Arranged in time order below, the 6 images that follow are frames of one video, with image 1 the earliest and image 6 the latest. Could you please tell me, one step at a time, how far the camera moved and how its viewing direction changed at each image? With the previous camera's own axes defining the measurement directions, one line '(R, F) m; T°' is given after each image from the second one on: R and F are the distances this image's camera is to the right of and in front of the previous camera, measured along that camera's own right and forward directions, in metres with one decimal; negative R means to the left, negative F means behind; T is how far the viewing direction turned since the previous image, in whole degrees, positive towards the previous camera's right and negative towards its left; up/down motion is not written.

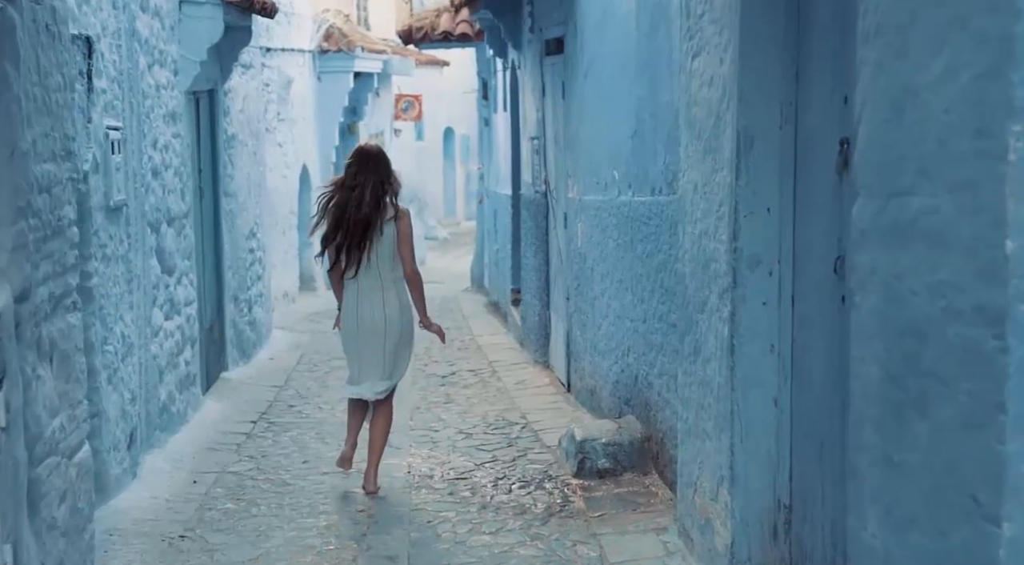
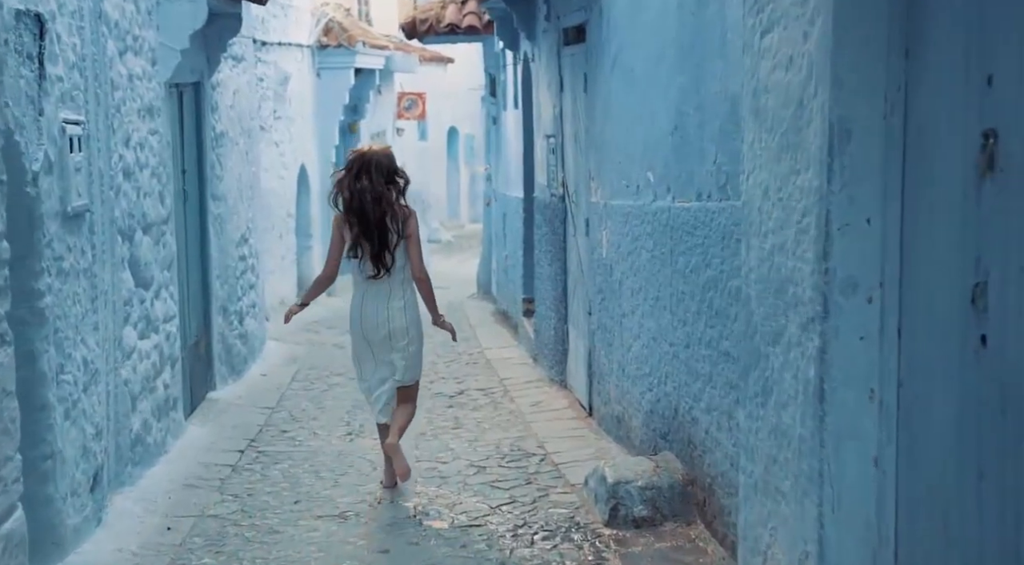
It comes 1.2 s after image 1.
(-0.1, +0.9) m; 0°
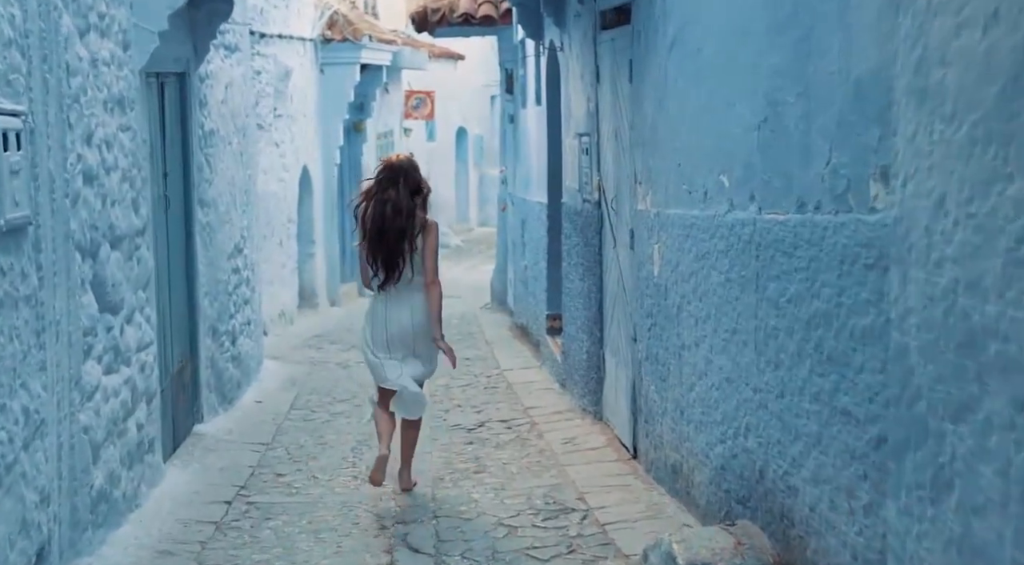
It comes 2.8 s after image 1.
(-0.1, +1.2) m; 0°
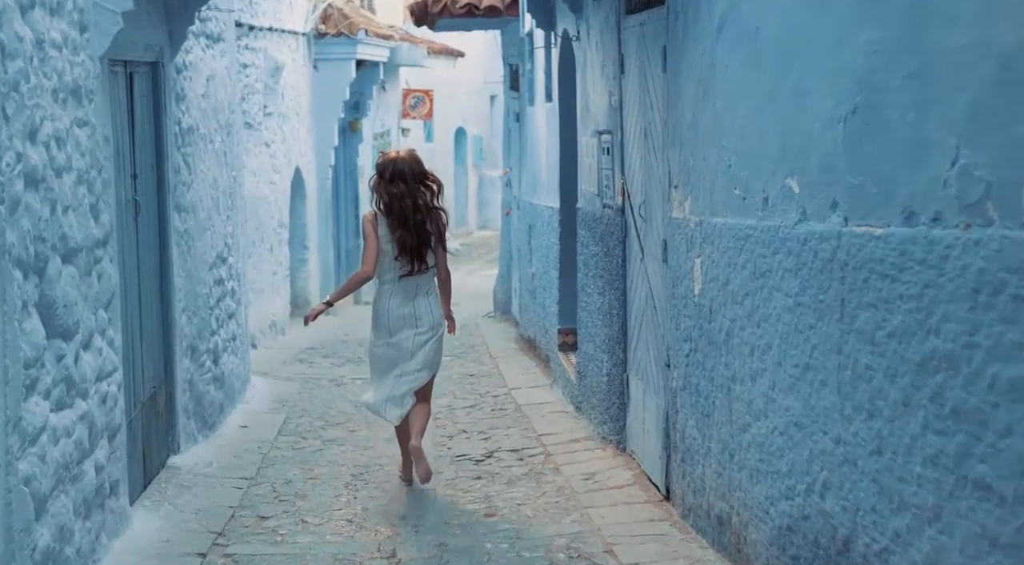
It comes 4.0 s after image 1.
(-0.1, +0.9) m; 0°
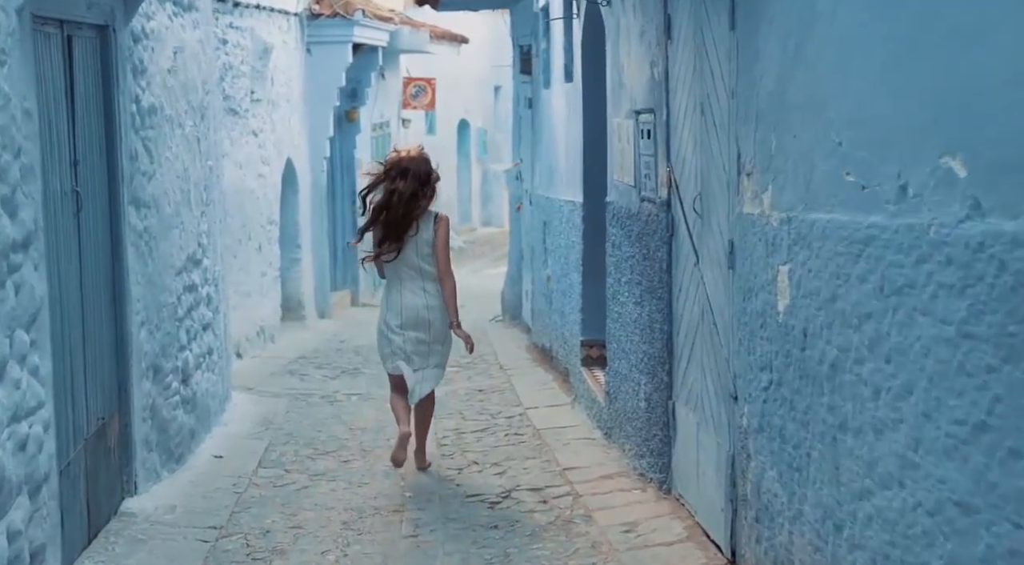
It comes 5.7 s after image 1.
(-0.1, +1.3) m; 0°
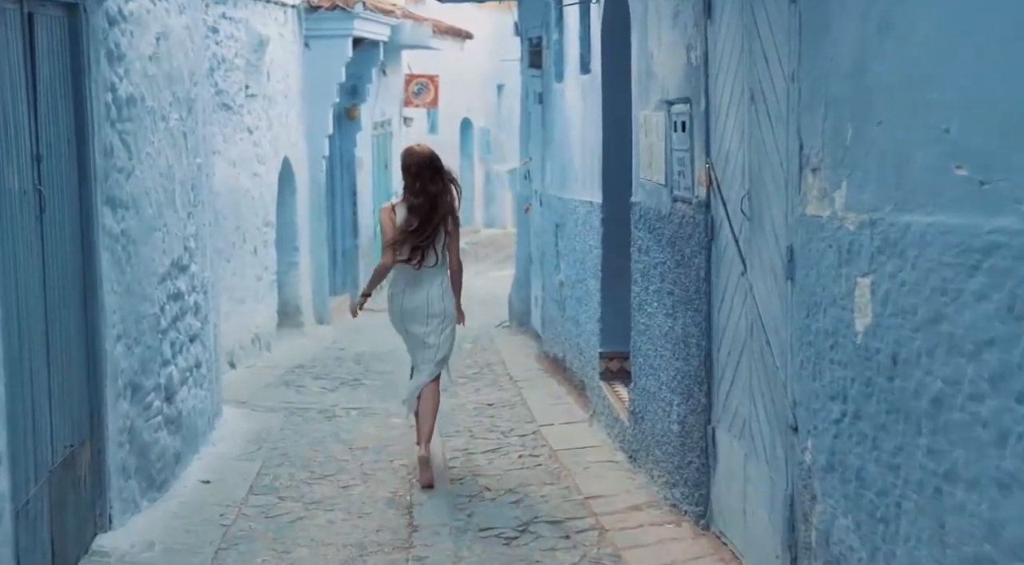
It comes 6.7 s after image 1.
(-0.1, +0.7) m; 0°
